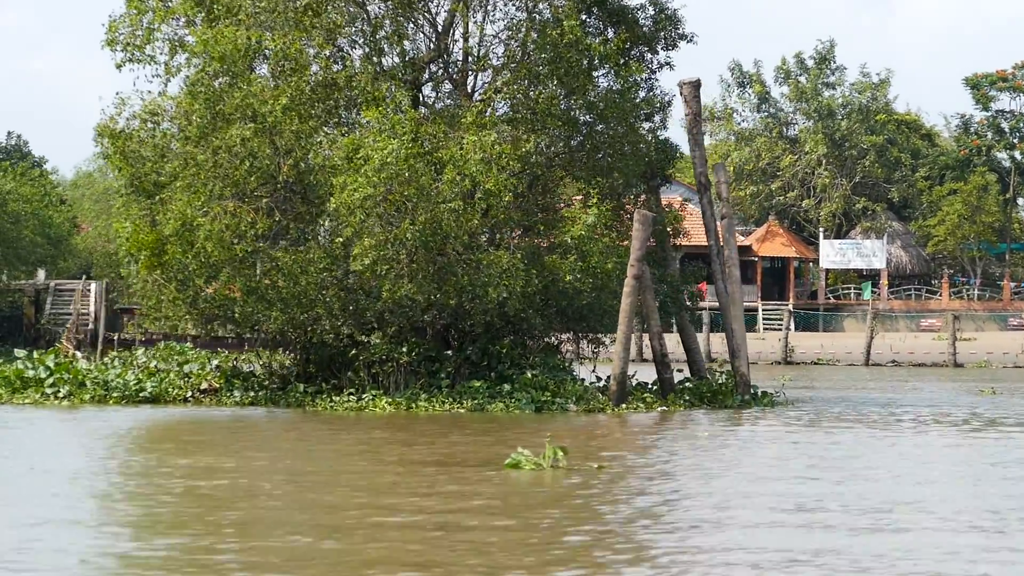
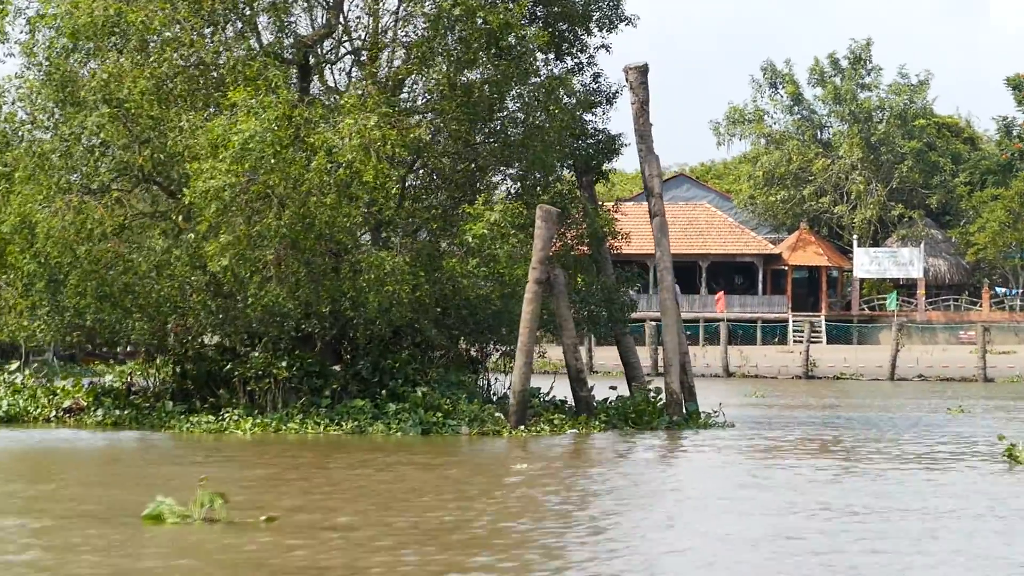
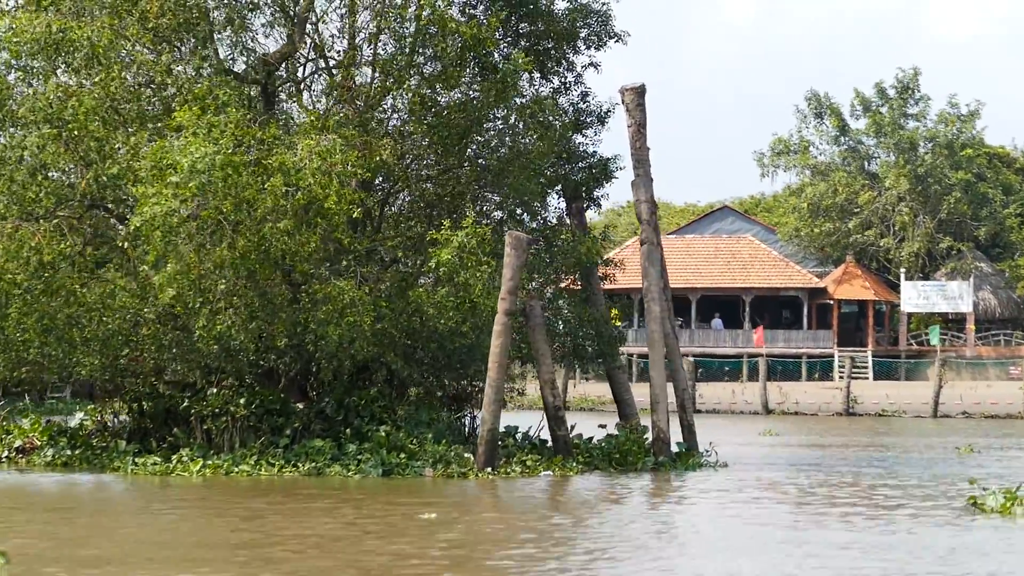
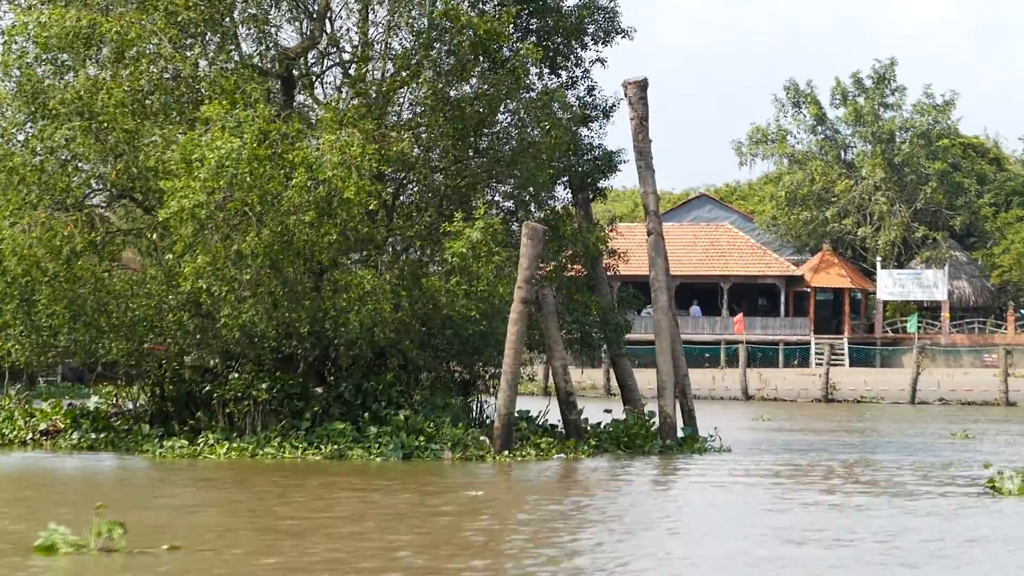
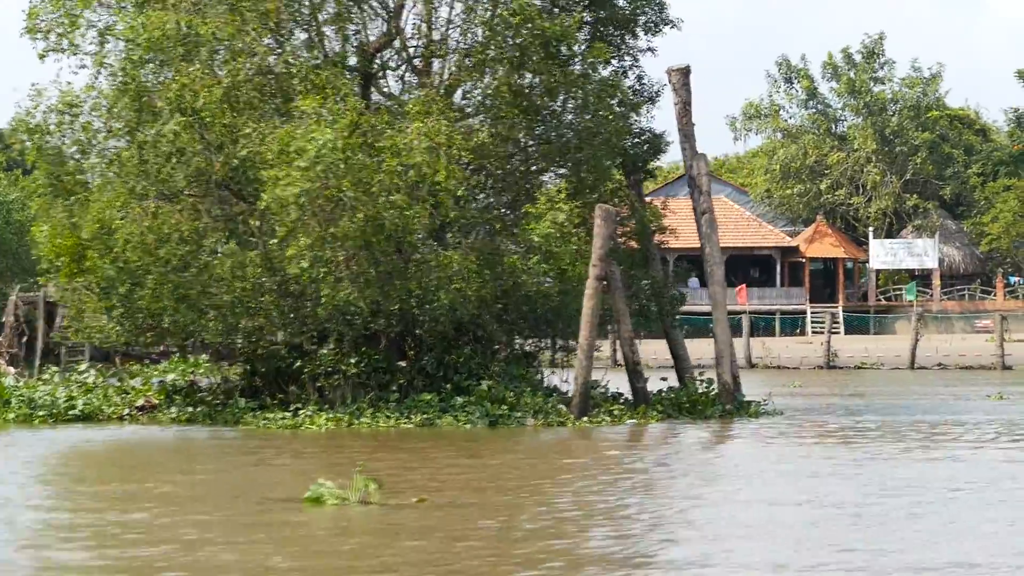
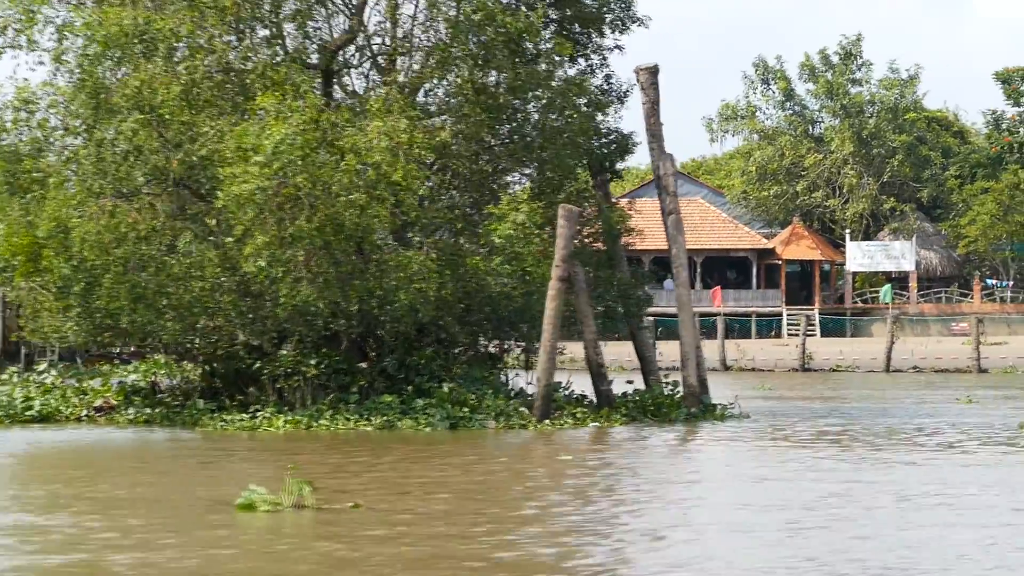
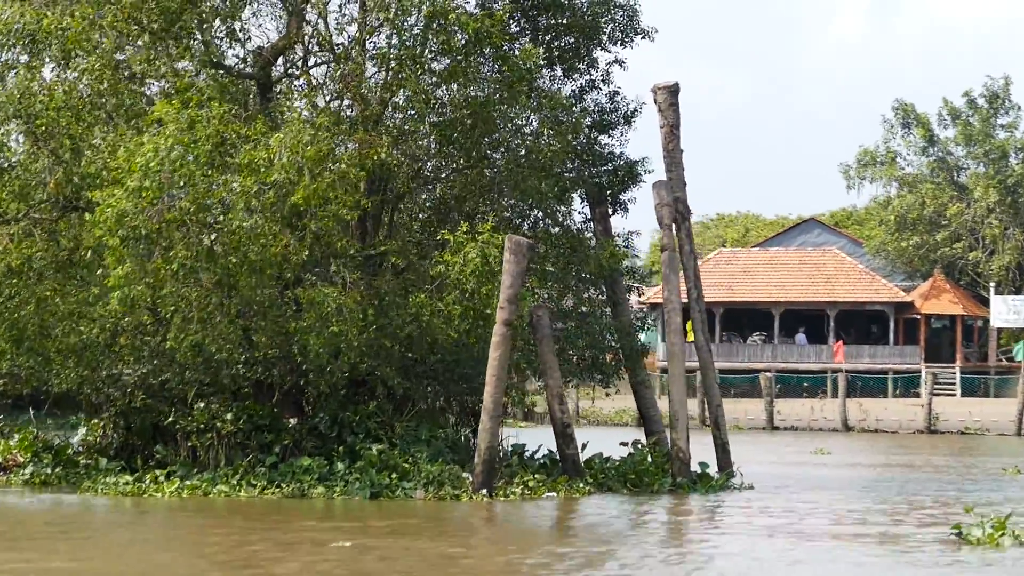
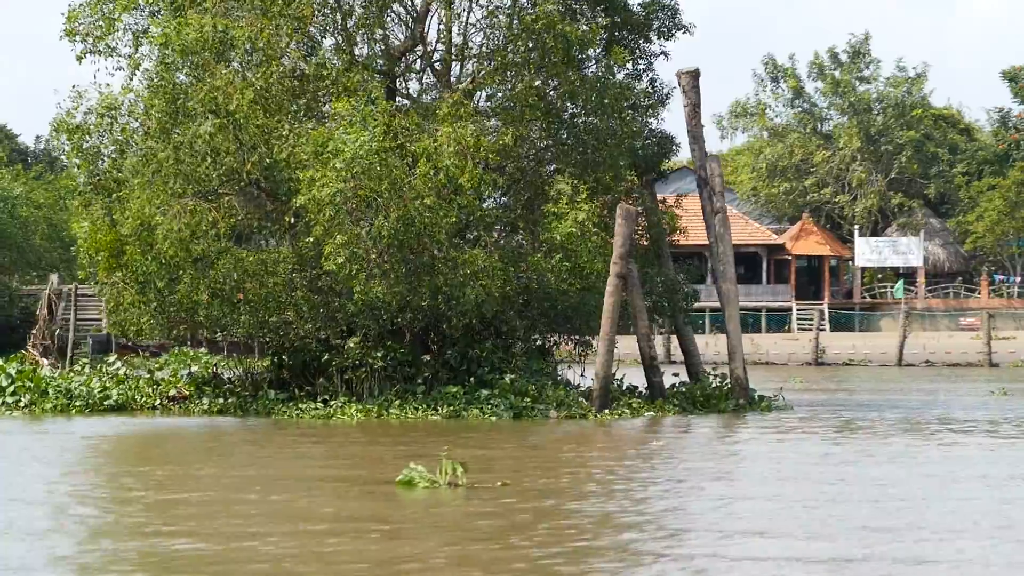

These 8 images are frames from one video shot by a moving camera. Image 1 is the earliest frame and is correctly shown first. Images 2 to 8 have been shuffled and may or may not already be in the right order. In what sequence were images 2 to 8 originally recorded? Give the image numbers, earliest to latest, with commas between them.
8, 5, 6, 2, 4, 3, 7
